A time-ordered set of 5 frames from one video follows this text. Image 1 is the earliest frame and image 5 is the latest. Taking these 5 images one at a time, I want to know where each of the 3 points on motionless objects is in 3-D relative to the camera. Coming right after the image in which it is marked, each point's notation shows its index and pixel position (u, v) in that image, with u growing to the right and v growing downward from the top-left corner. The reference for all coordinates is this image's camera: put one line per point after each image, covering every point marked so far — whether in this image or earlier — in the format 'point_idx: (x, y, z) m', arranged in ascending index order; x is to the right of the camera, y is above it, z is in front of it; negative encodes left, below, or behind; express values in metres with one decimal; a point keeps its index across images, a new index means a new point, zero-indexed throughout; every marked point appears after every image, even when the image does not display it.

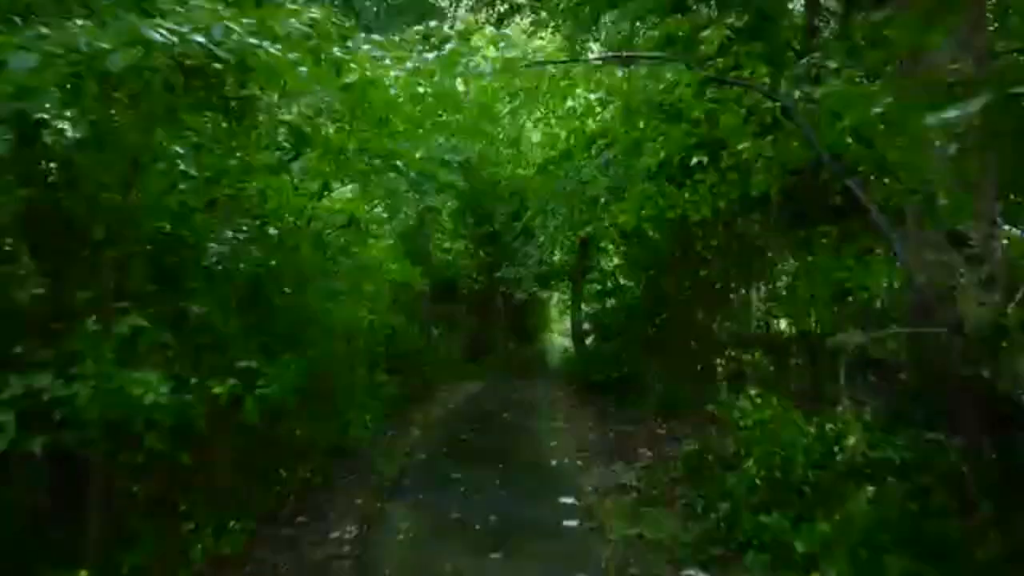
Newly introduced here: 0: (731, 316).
0: (+2.5, -0.3, +8.8) m
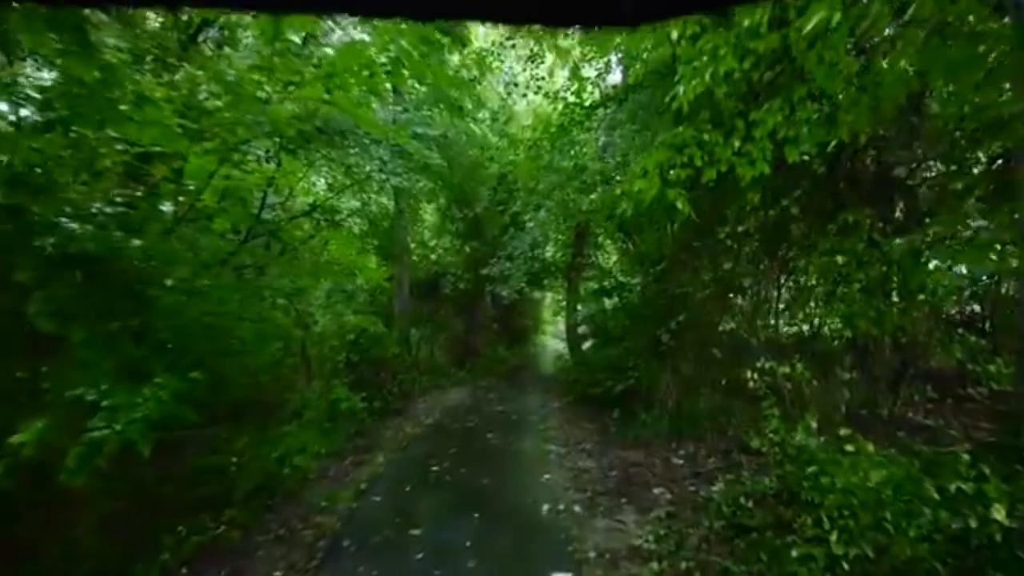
0: (+2.3, -0.3, +7.2) m
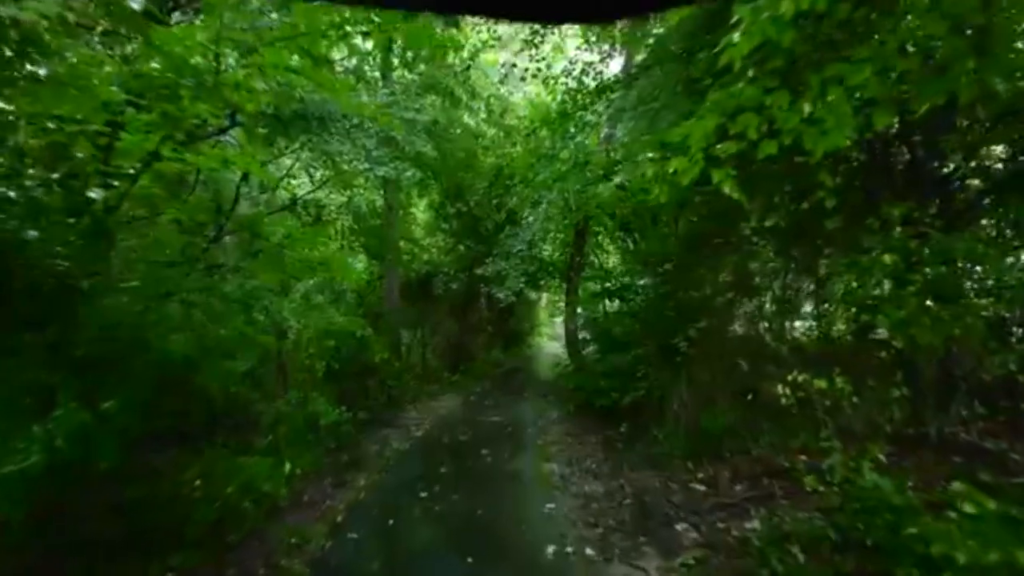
0: (+2.3, -0.3, +6.4) m
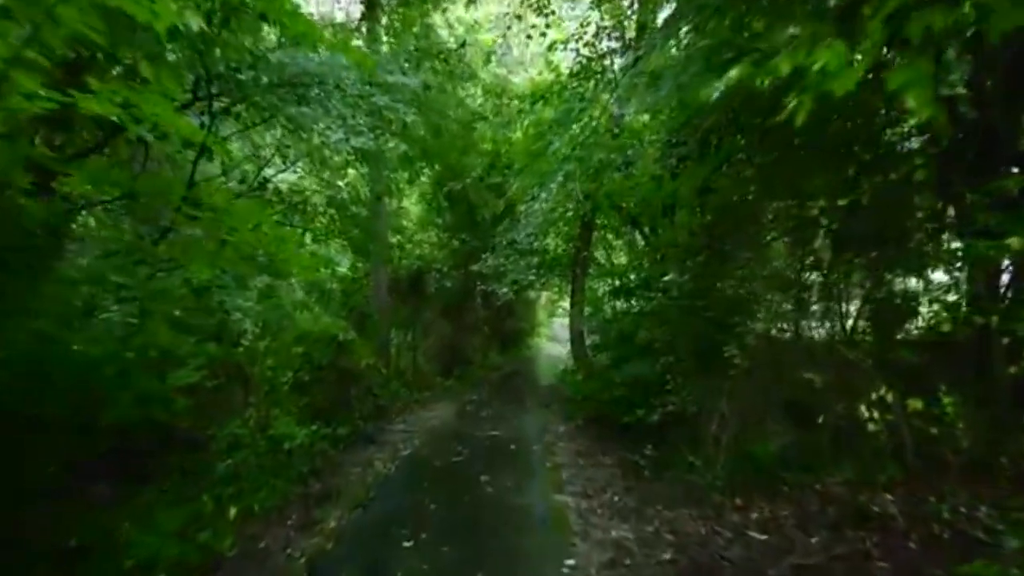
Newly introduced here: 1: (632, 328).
0: (+2.3, -0.3, +5.2) m
1: (+1.4, -0.4, +8.3) m
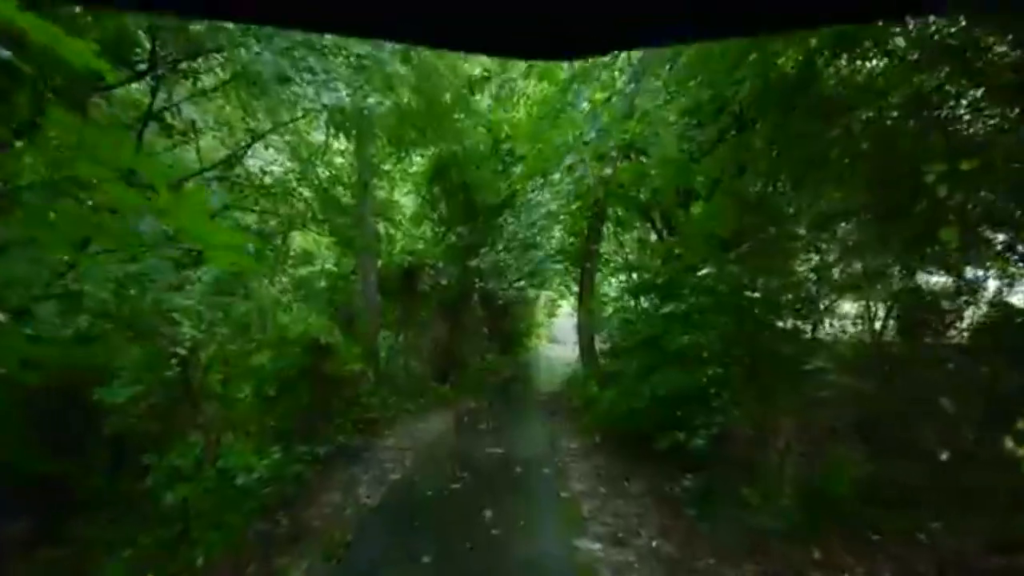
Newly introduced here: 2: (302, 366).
0: (+2.4, -0.2, +3.9) m
1: (+1.4, -0.4, +7.1) m
2: (-2.1, -0.7, +7.5) m
